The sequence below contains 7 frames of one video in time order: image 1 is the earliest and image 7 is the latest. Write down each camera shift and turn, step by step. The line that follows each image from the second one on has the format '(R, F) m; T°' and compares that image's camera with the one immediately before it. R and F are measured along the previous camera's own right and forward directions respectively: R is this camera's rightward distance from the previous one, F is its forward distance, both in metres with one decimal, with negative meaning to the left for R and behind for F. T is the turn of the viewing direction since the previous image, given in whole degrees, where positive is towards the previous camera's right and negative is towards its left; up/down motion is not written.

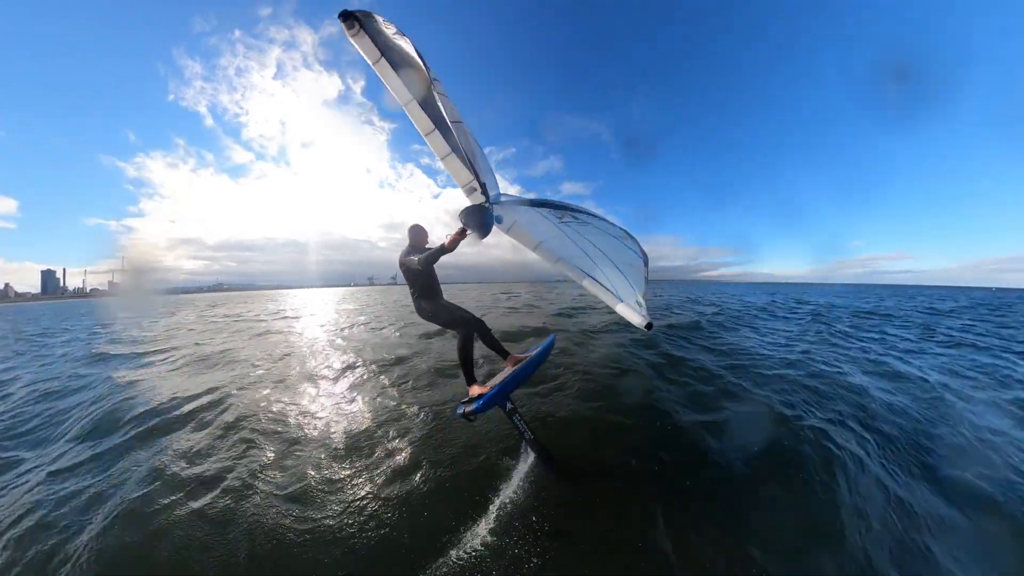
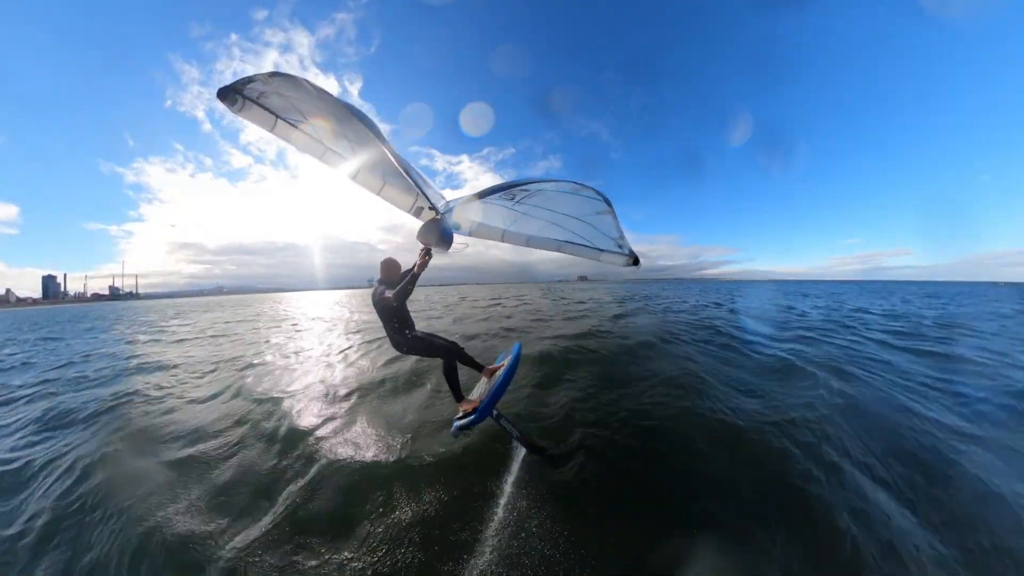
(+0.3, +2.2) m; 0°
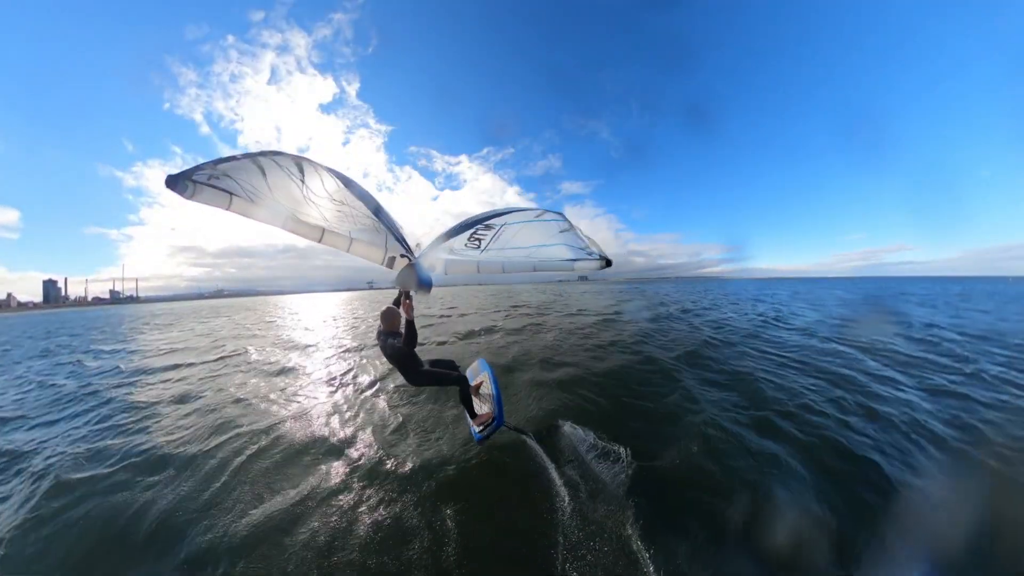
(-0.2, +1.9) m; 0°
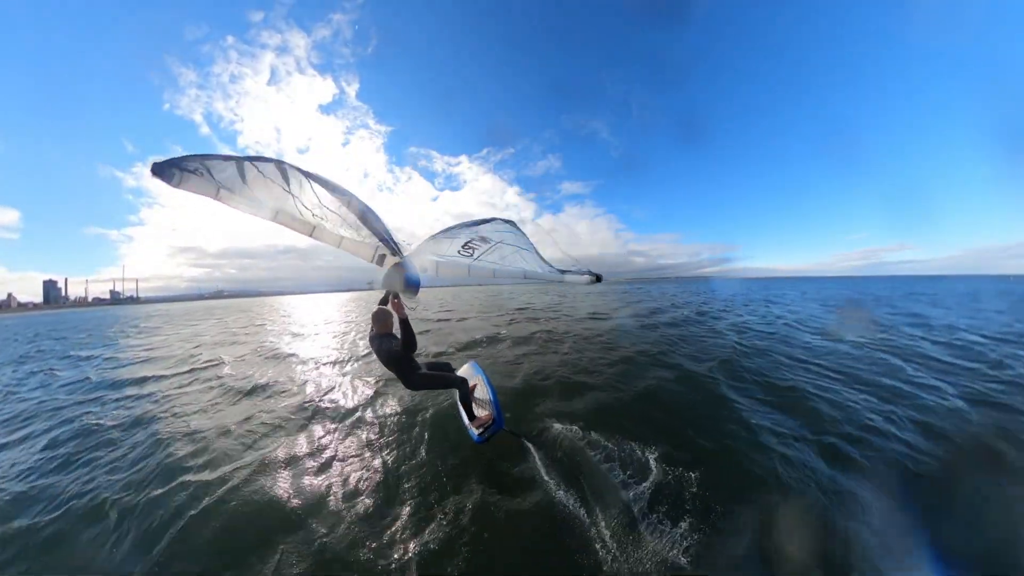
(-0.1, +0.5) m; 0°
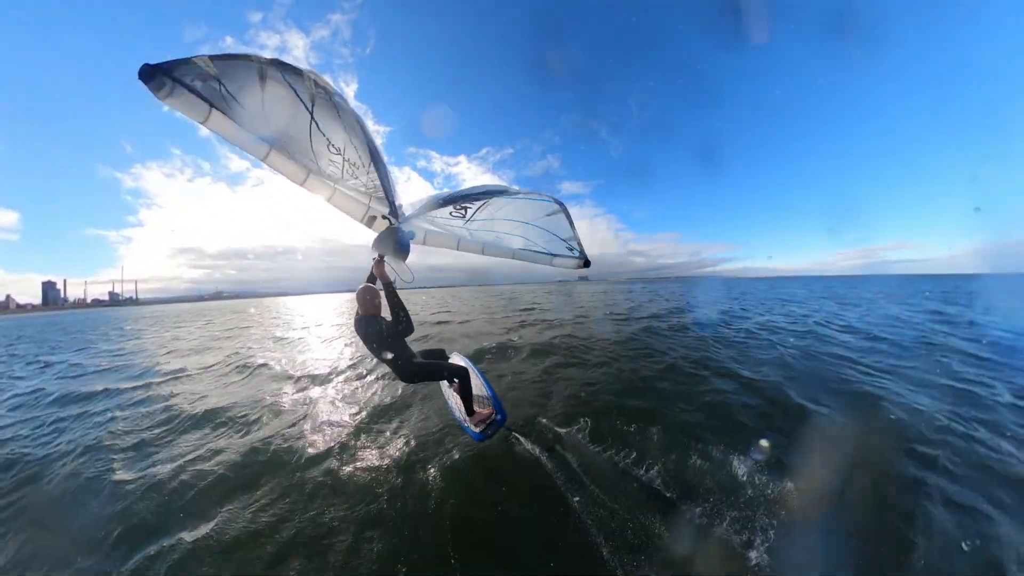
(-0.2, +0.6) m; 0°
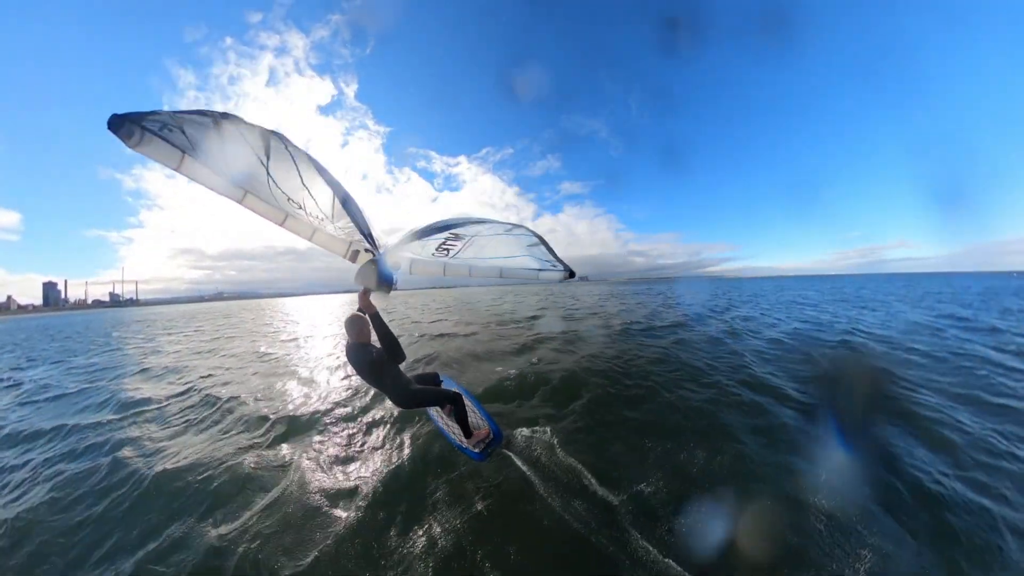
(-0.2, -0.1) m; 0°
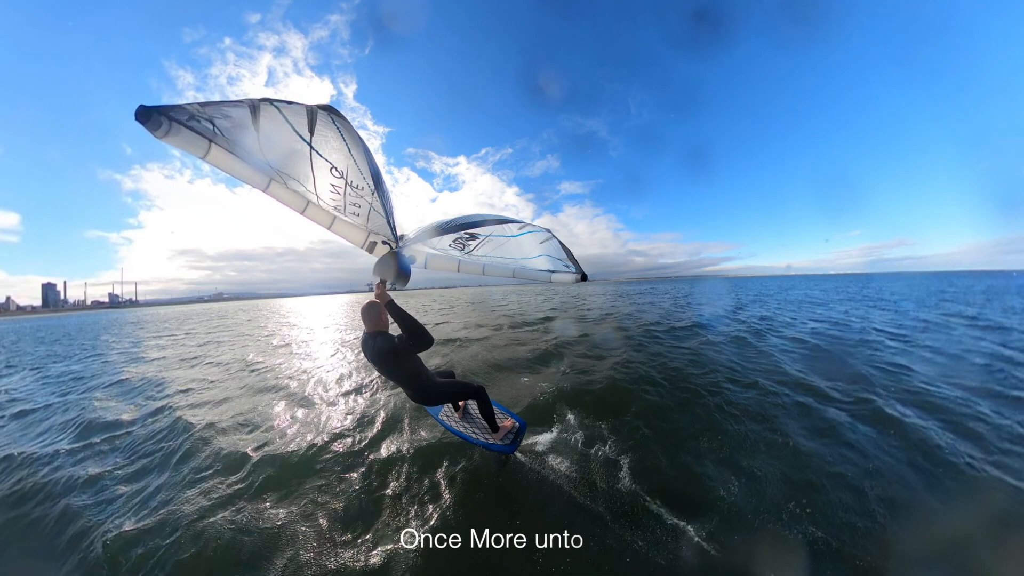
(-0.3, +0.5) m; 0°
